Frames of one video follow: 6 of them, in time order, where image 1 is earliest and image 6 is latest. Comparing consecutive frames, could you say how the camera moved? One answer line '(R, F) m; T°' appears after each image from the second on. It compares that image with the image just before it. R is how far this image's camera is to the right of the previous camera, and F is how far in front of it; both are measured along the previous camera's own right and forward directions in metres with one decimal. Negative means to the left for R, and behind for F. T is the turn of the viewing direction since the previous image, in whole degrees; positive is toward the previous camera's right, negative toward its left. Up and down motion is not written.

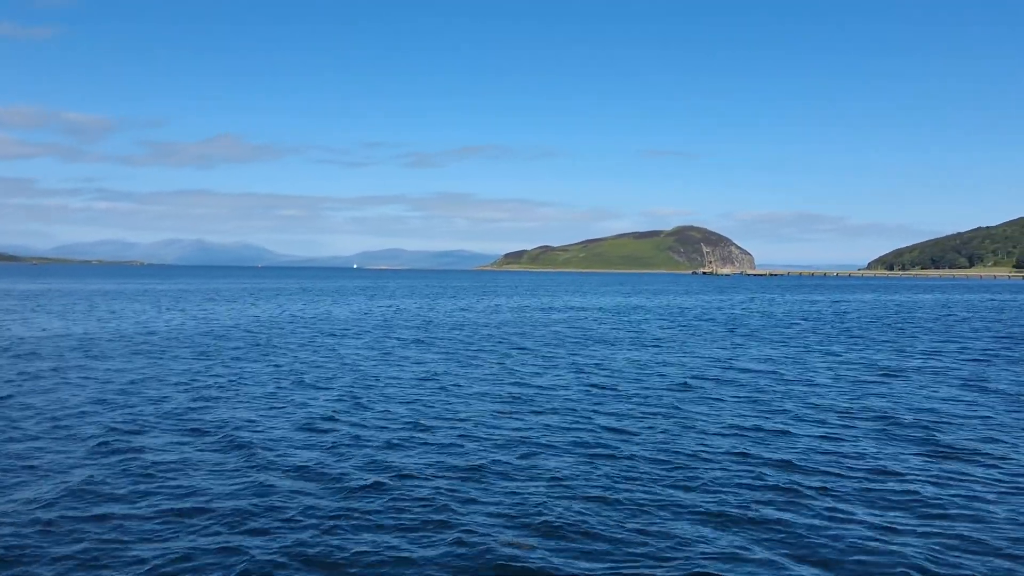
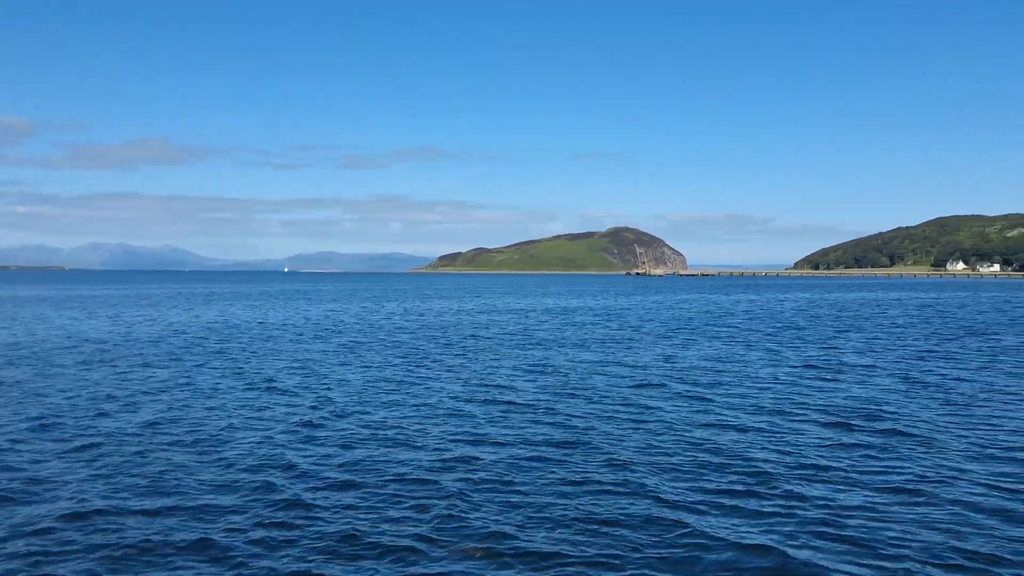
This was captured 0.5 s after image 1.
(-0.4, -0.3) m; +4°
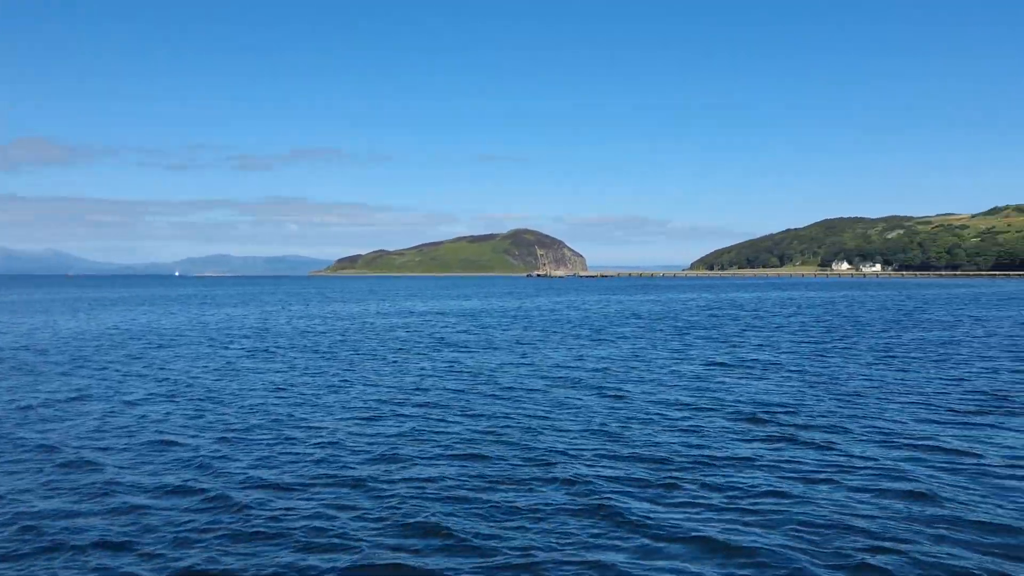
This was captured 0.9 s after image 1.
(-0.4, -0.2) m; +6°
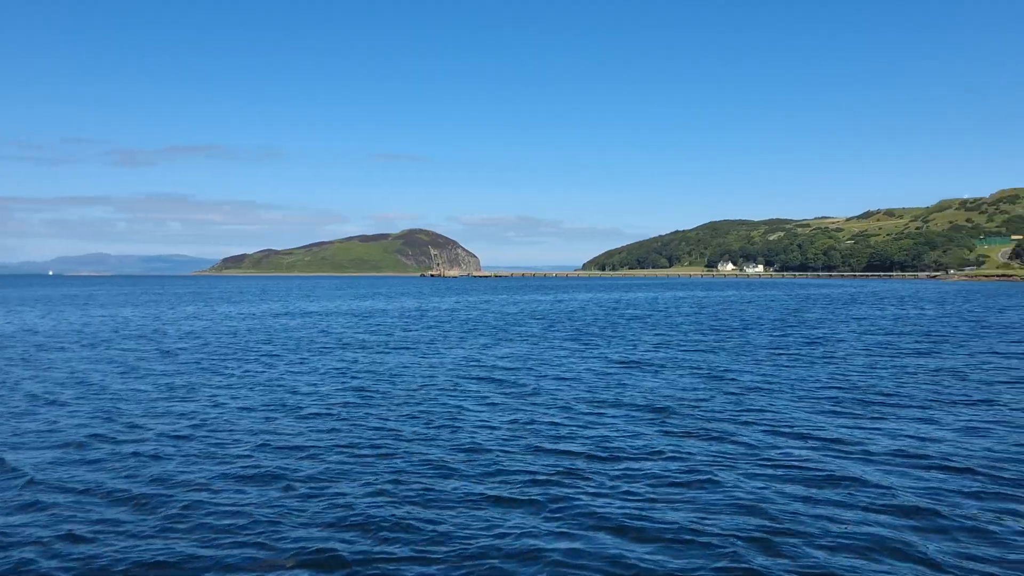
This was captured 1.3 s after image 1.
(-0.4, -0.1) m; +7°
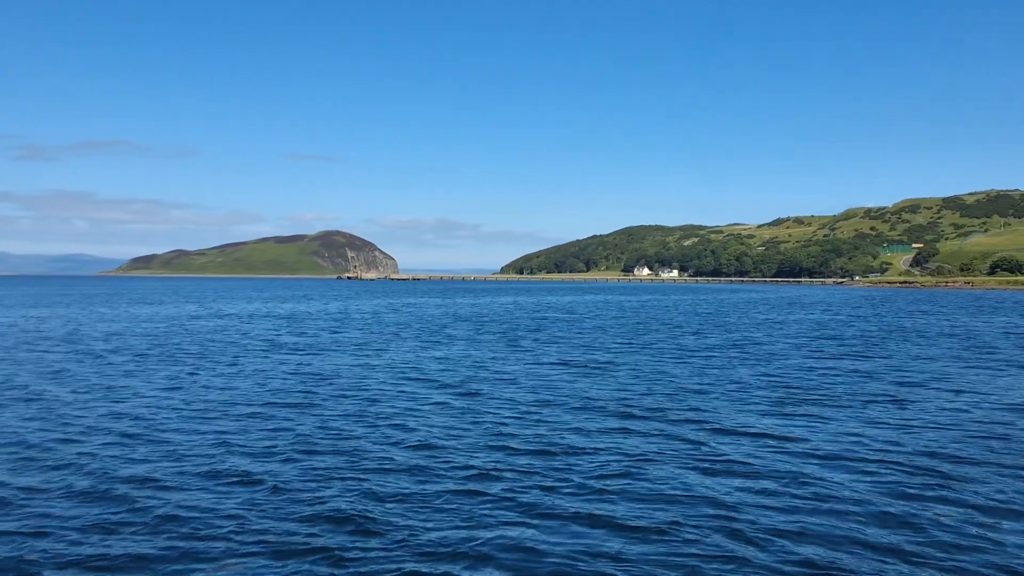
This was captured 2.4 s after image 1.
(-0.8, +0.1) m; +5°
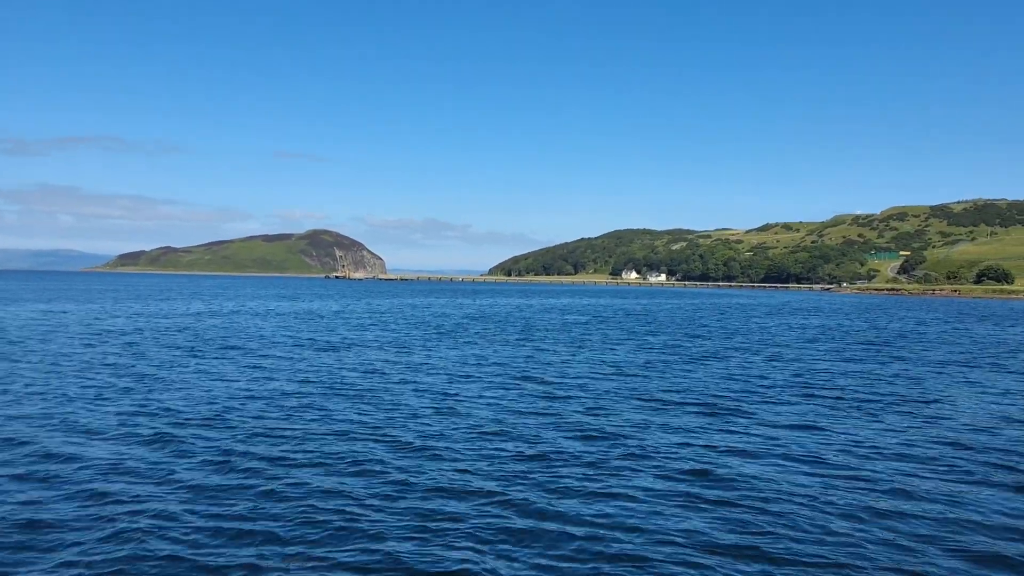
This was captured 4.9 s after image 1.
(-1.5, -1.1) m; +1°
